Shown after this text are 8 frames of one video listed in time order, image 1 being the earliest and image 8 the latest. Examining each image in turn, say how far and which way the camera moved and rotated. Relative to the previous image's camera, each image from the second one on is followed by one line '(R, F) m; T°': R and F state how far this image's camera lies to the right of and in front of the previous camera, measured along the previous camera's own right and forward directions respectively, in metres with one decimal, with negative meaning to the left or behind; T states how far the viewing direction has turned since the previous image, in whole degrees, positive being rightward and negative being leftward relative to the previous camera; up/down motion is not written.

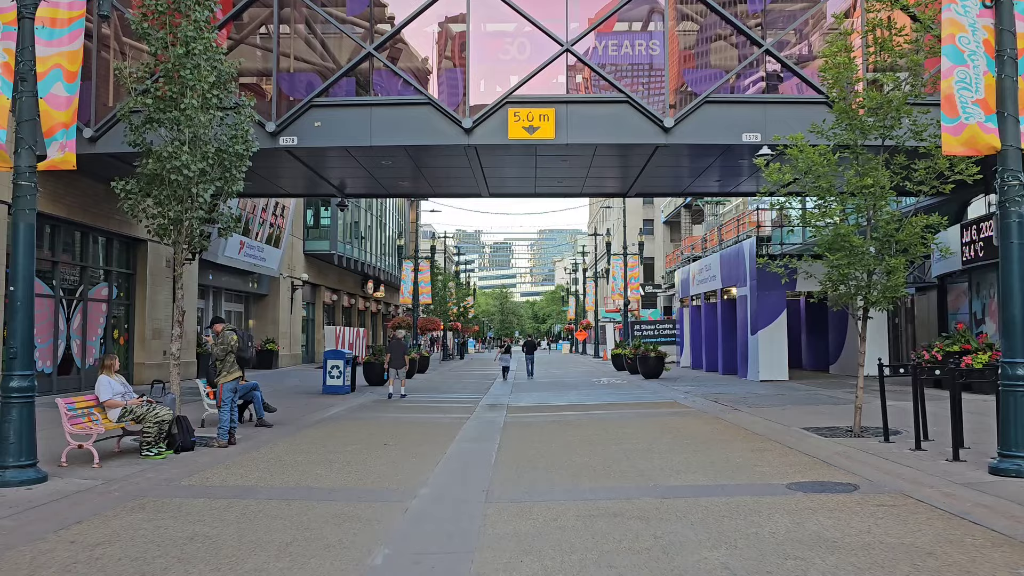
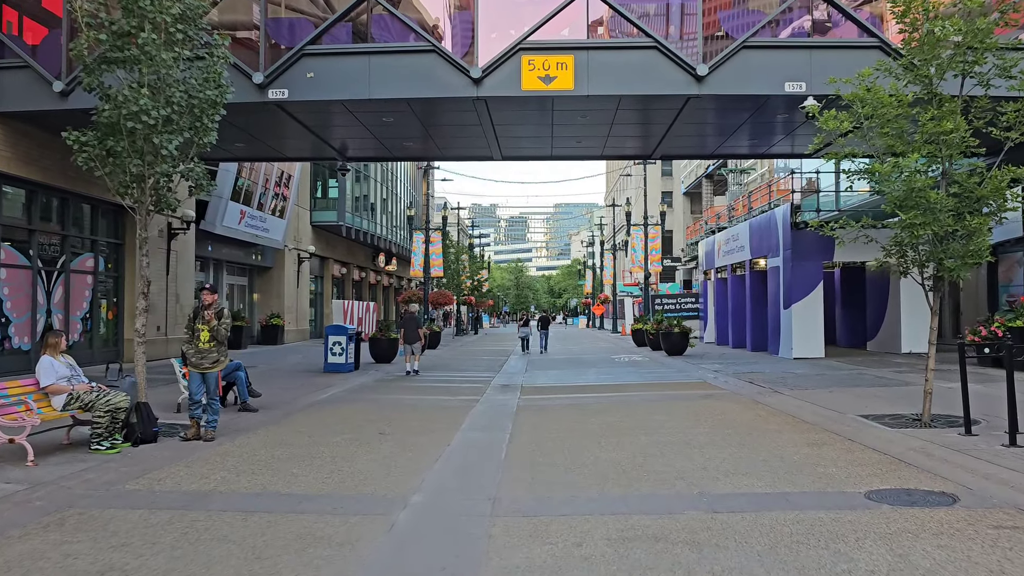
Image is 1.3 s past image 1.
(0.0, +1.5) m; -1°
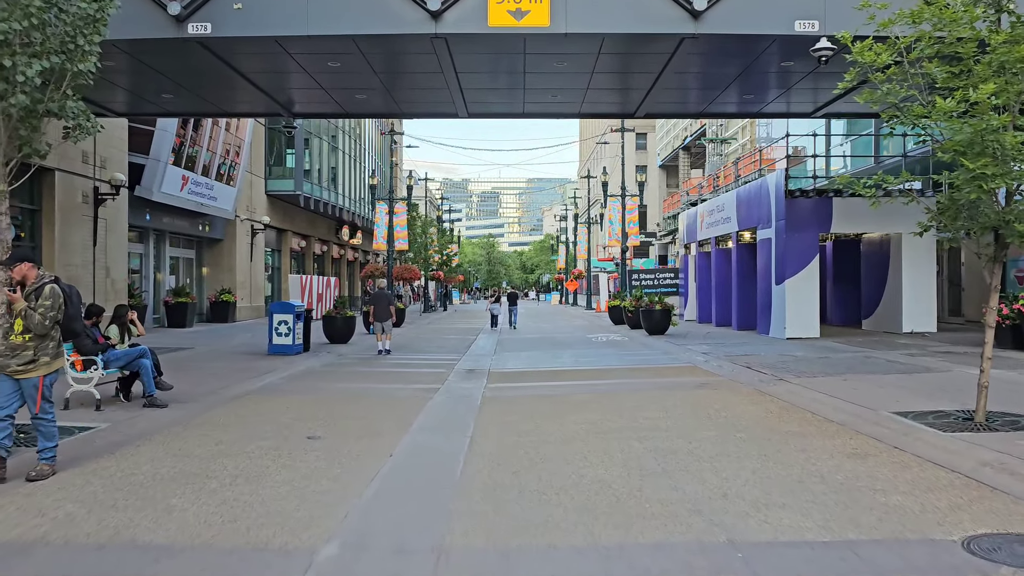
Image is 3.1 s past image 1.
(+0.1, +1.9) m; +2°
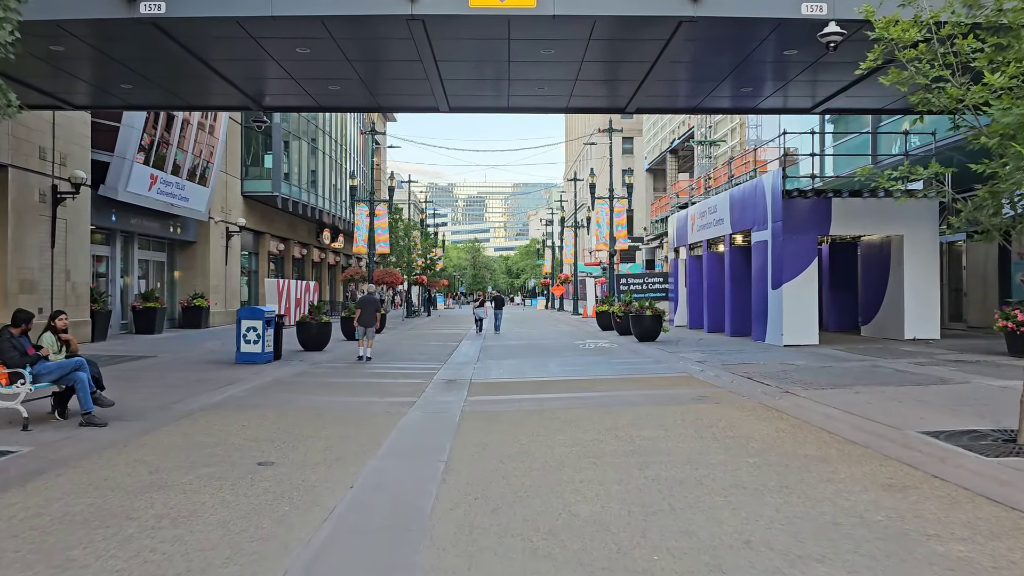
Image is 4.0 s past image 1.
(0.0, +0.9) m; +1°
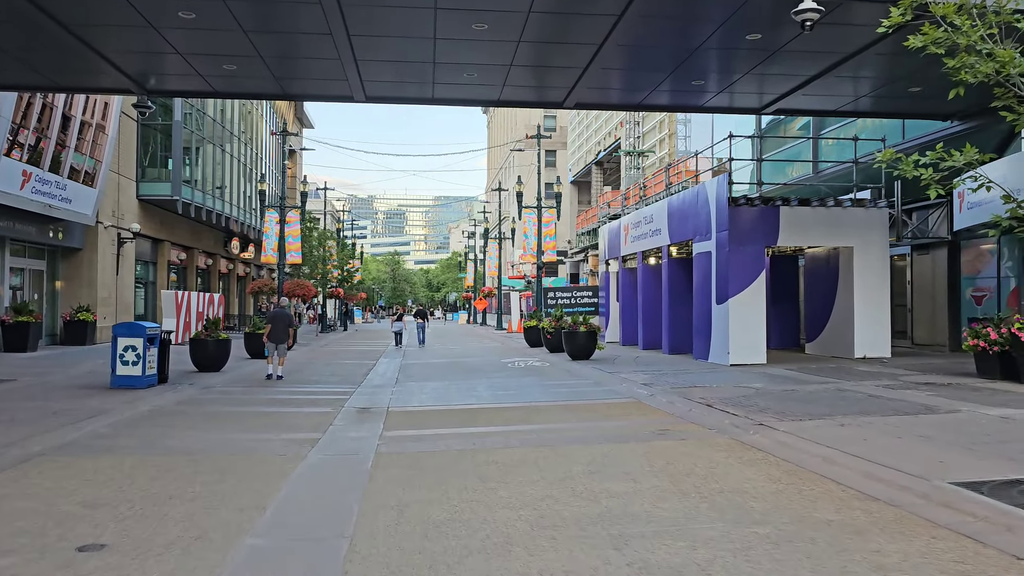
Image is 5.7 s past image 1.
(-0.1, +1.7) m; +5°
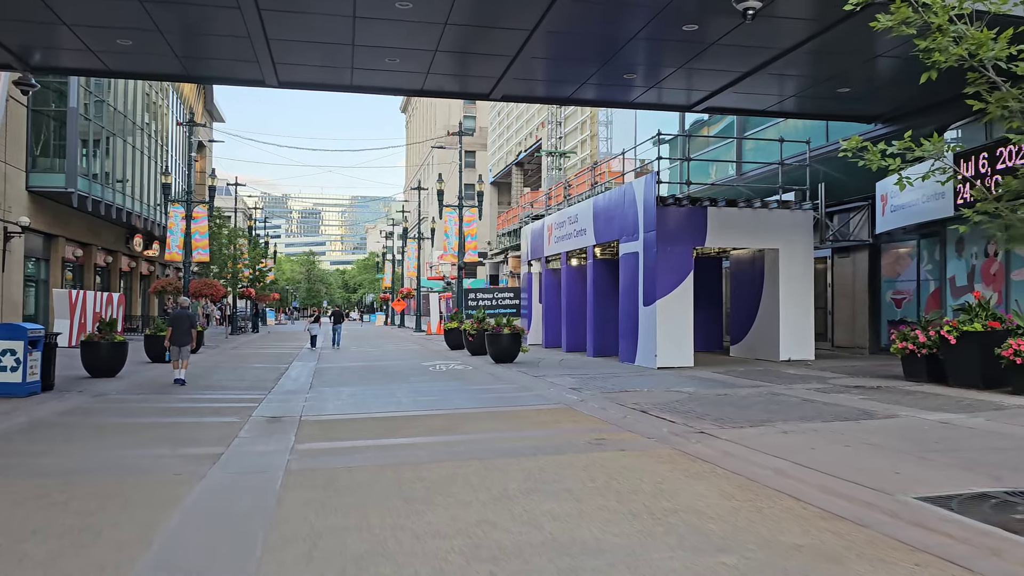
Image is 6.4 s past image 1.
(-0.1, +0.7) m; +6°
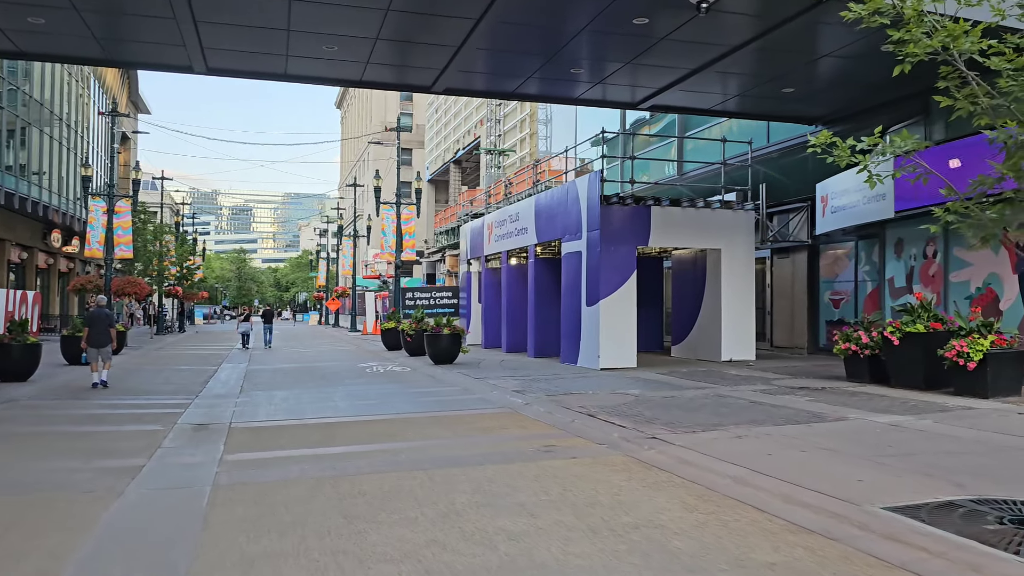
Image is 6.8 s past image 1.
(-0.1, +0.4) m; +4°
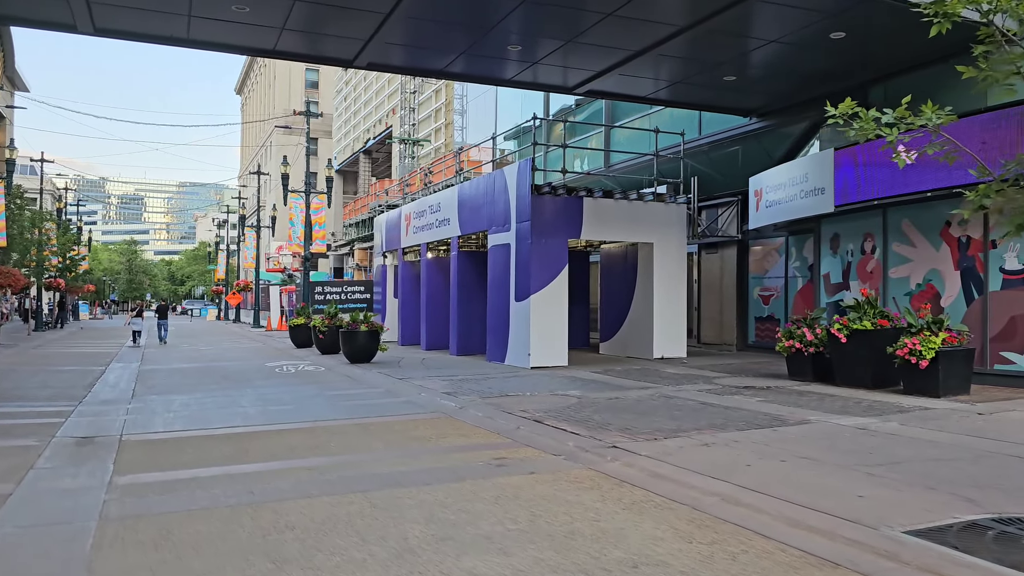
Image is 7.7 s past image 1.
(-0.3, +0.9) m; +7°
